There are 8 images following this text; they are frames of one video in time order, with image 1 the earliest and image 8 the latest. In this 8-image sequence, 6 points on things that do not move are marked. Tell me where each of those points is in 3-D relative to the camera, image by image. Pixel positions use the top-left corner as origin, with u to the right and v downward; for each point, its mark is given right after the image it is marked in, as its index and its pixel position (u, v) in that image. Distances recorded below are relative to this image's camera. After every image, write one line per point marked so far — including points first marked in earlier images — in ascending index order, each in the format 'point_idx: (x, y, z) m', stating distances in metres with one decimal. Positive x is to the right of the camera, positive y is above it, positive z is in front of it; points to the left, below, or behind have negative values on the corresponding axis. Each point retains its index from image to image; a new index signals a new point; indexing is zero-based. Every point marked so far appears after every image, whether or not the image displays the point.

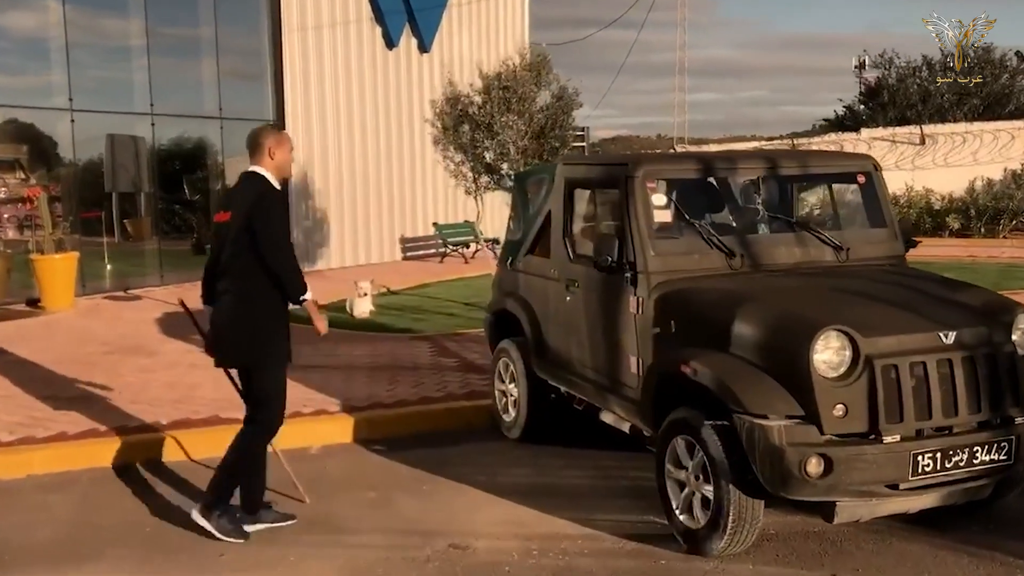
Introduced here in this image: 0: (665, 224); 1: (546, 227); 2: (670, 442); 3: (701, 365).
0: (+0.8, +0.3, +5.2) m
1: (+0.2, +0.4, +6.3) m
2: (+0.8, -0.8, +4.8) m
3: (+0.9, -0.4, +4.5) m
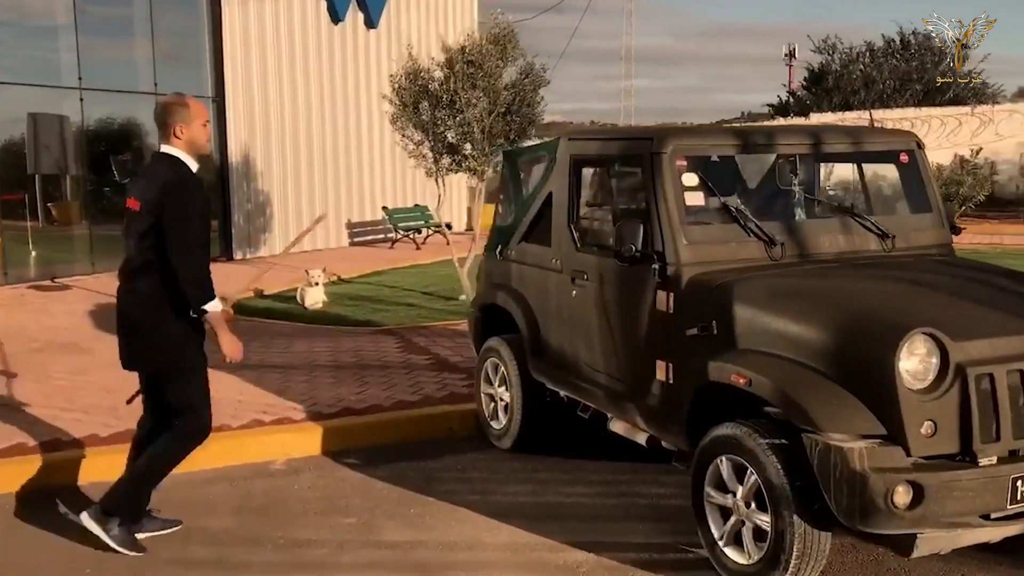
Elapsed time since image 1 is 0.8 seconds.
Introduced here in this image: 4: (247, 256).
0: (+0.9, +0.4, +4.5) m
1: (+0.2, +0.4, +5.5) m
2: (+0.8, -0.7, +4.1) m
3: (+1.0, -0.3, +3.8) m
4: (-4.6, +0.6, +17.4) m
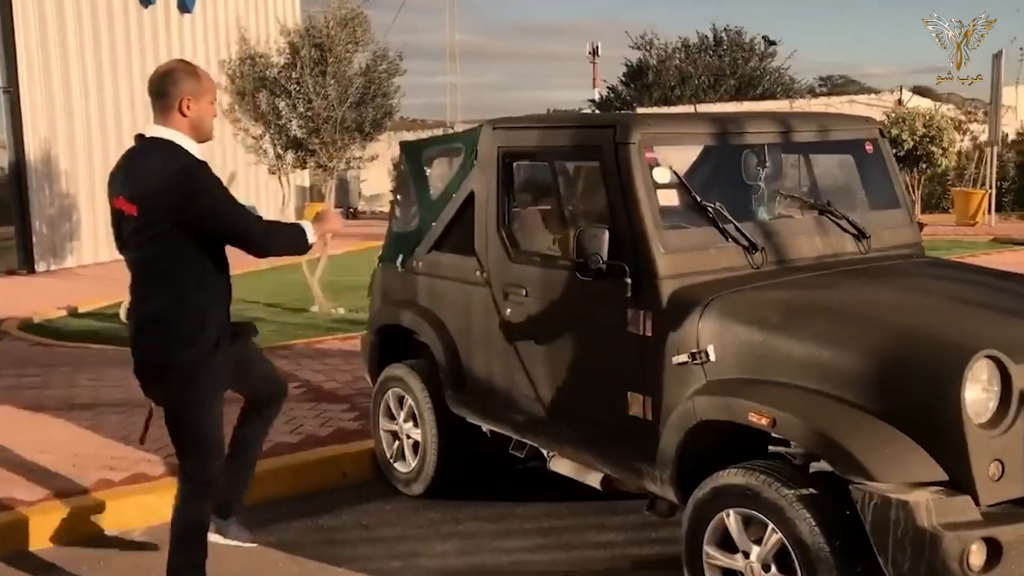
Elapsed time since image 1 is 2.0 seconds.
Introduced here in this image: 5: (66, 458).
0: (+0.6, +0.3, +3.8) m
1: (-0.2, +0.3, +4.7) m
2: (+0.7, -0.8, +3.4) m
3: (+0.9, -0.4, +3.1) m
4: (-7.2, +0.3, +15.4) m
5: (-2.4, -0.9, +5.3) m
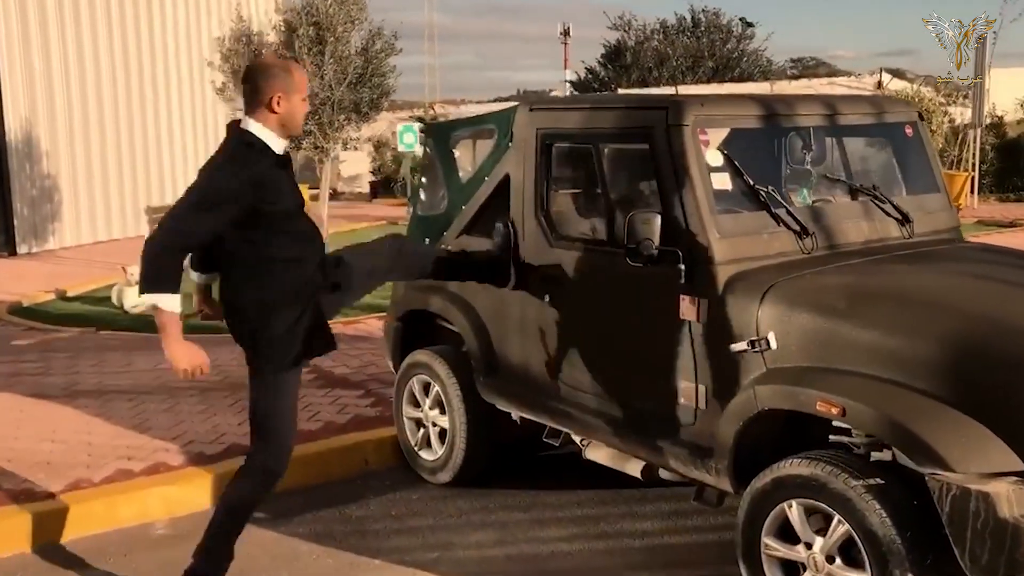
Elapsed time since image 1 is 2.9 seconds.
0: (+0.8, +0.4, +3.7) m
1: (-0.1, +0.4, +4.6) m
2: (+0.9, -0.7, +3.4) m
3: (+1.1, -0.4, +3.1) m
4: (-7.3, +0.6, +15.1) m
5: (-2.3, -0.8, +5.2) m
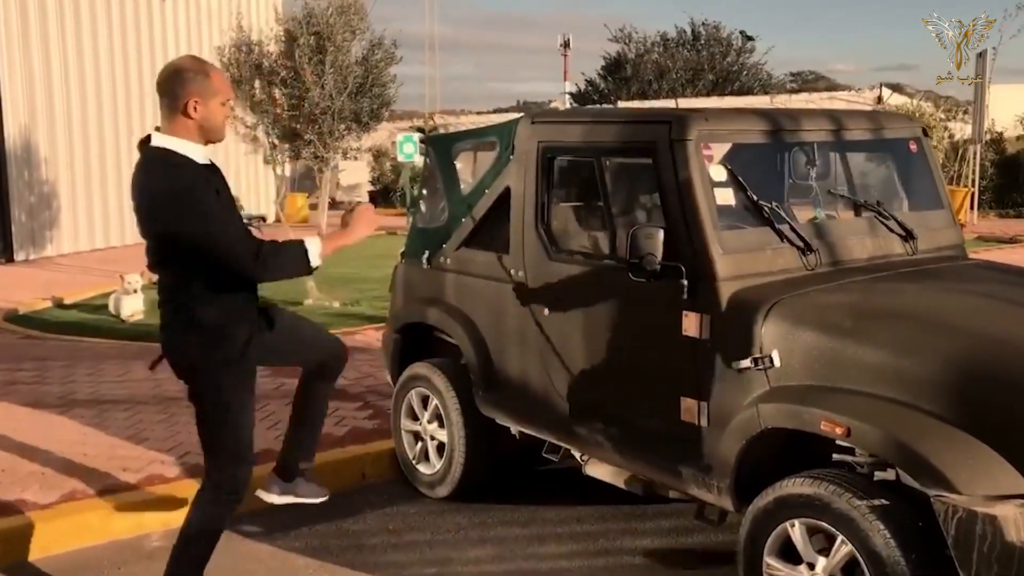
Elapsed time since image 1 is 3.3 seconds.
0: (+0.8, +0.3, +3.7) m
1: (-0.1, +0.3, +4.5) m
2: (+0.9, -0.8, +3.3) m
3: (+1.1, -0.4, +3.0) m
4: (-7.3, +0.5, +15.0) m
5: (-2.3, -0.9, +5.1) m
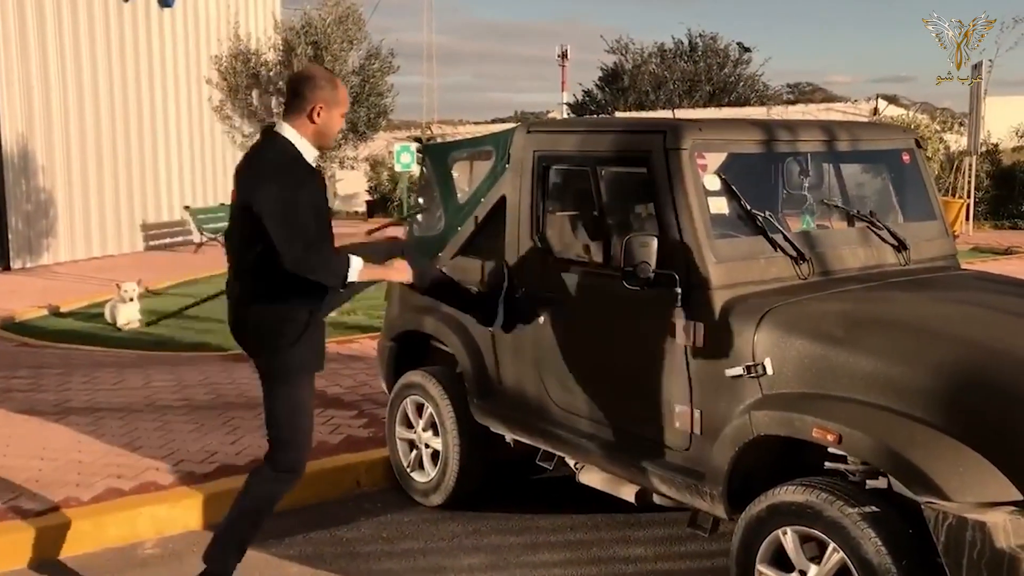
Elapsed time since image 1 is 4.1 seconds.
0: (+0.8, +0.3, +3.7) m
1: (-0.1, +0.3, +4.6) m
2: (+0.9, -0.8, +3.3) m
3: (+1.0, -0.4, +3.0) m
4: (-7.4, +0.4, +15.0) m
5: (-2.3, -0.9, +5.1) m
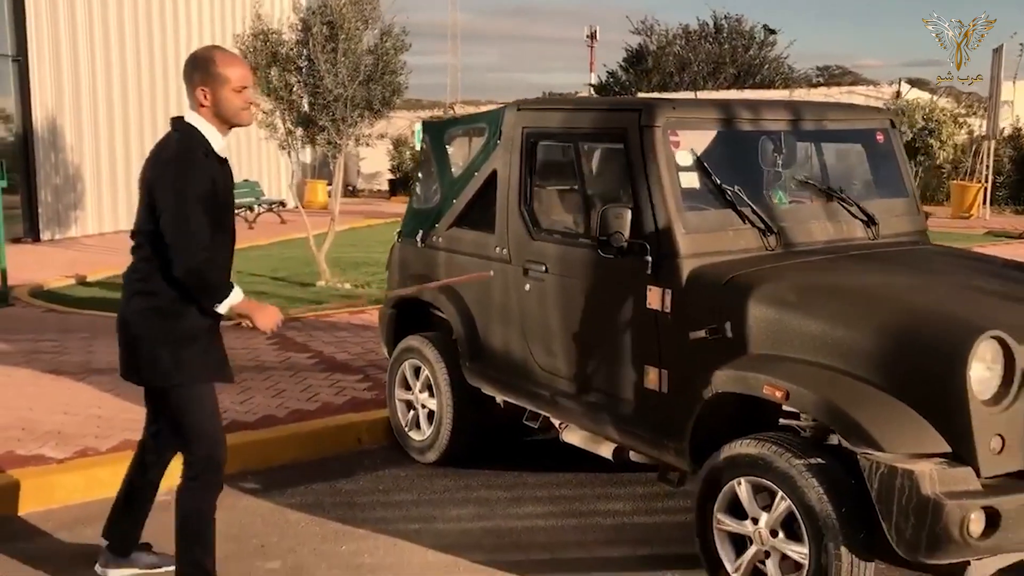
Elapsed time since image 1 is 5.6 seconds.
0: (+0.7, +0.4, +3.9) m
1: (-0.1, +0.5, +4.8) m
2: (+0.8, -0.7, +3.6) m
3: (+1.0, -0.3, +3.3) m
4: (-7.1, +0.8, +15.5) m
5: (-2.3, -0.7, +5.5) m
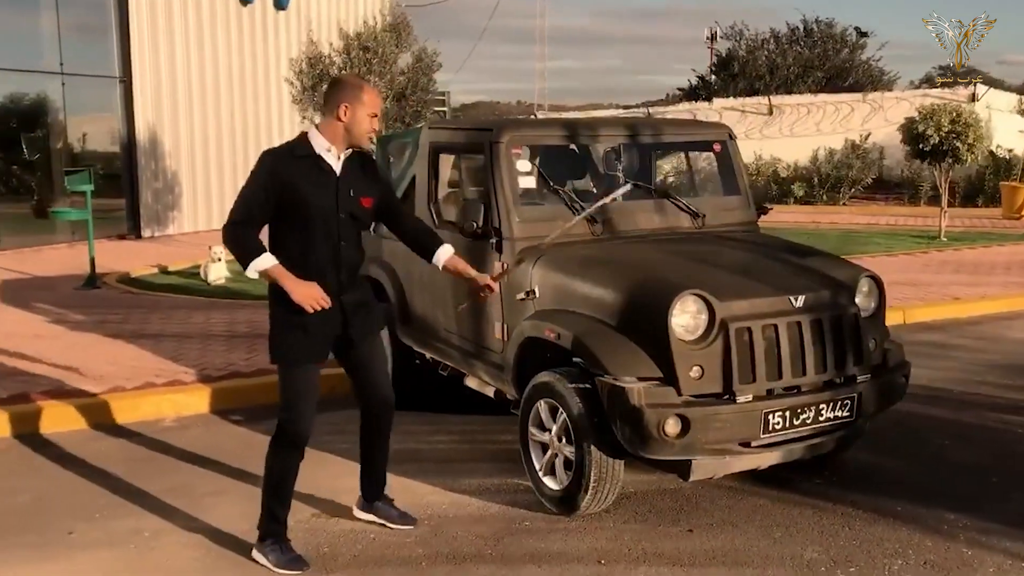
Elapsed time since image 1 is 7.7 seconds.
0: (+0.1, +0.5, +5.2) m
1: (-0.6, +0.6, +6.2) m
2: (+0.1, -0.6, +4.9) m
3: (+0.2, -0.2, +4.6) m
4: (-6.3, +1.0, +17.6) m
5: (-2.8, -0.6, +7.1) m
